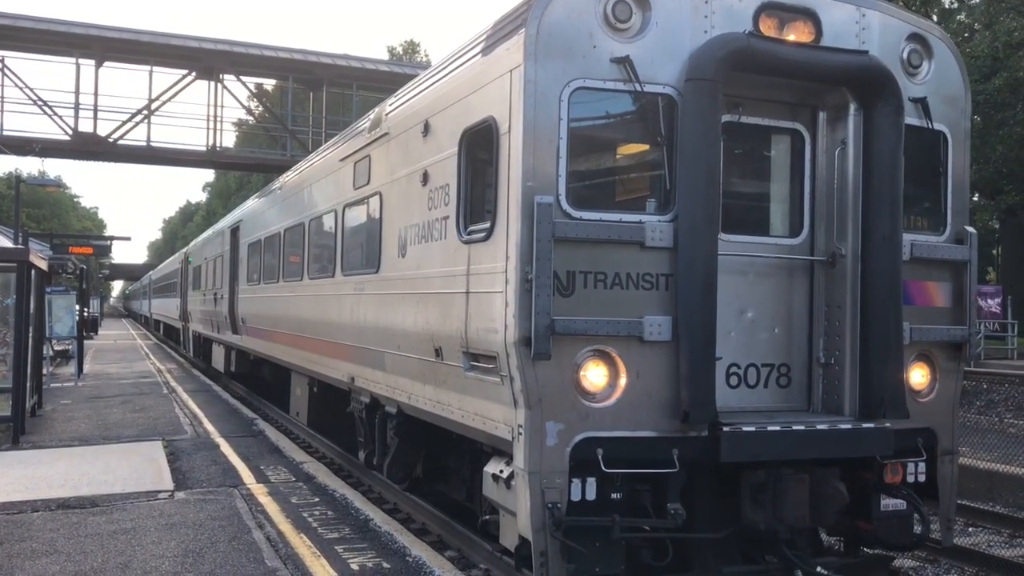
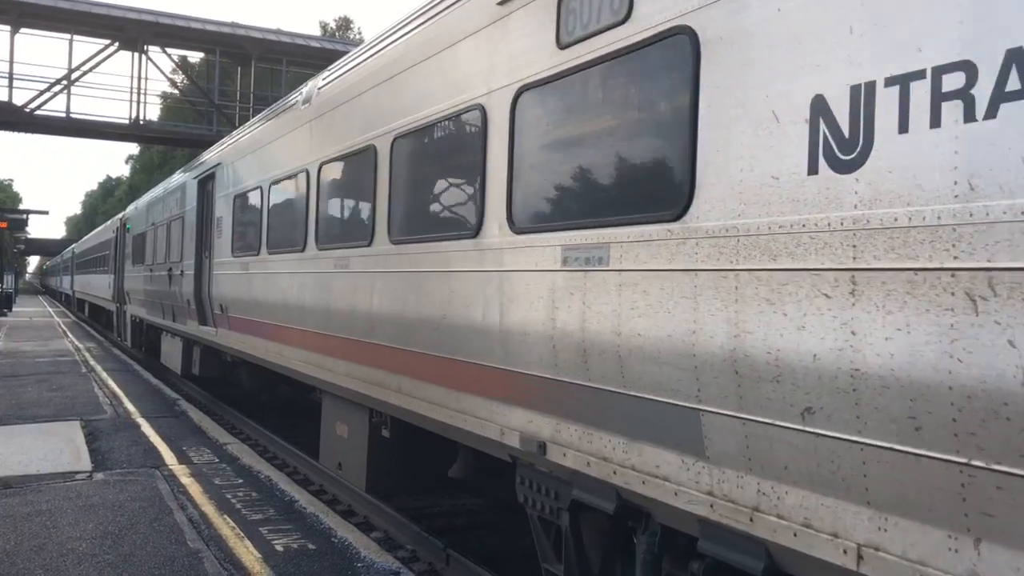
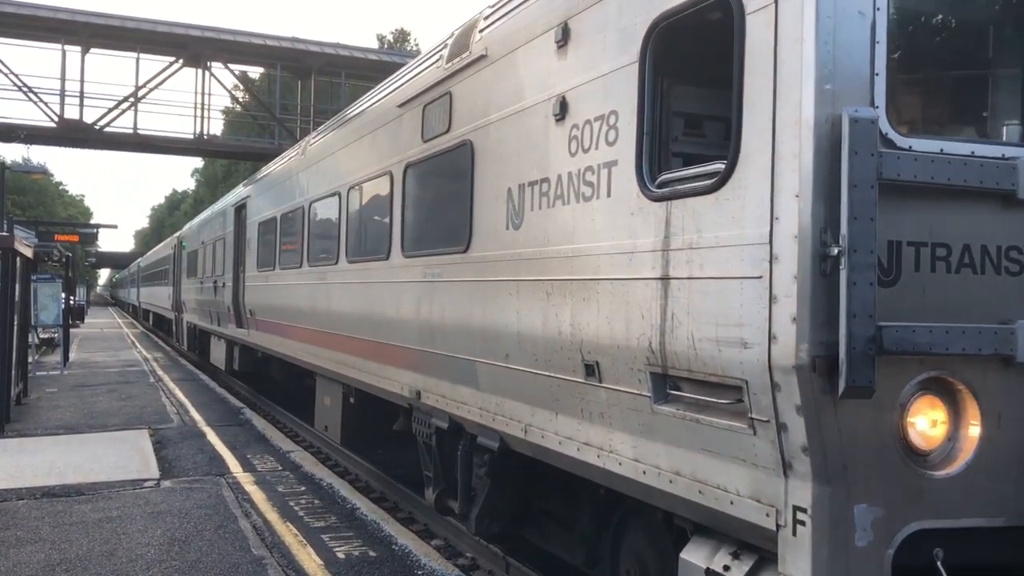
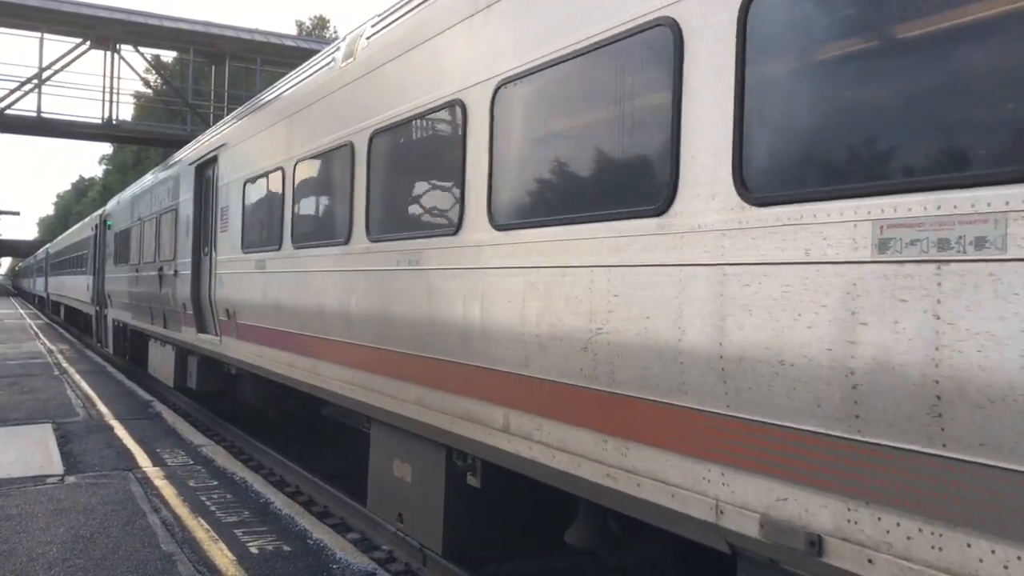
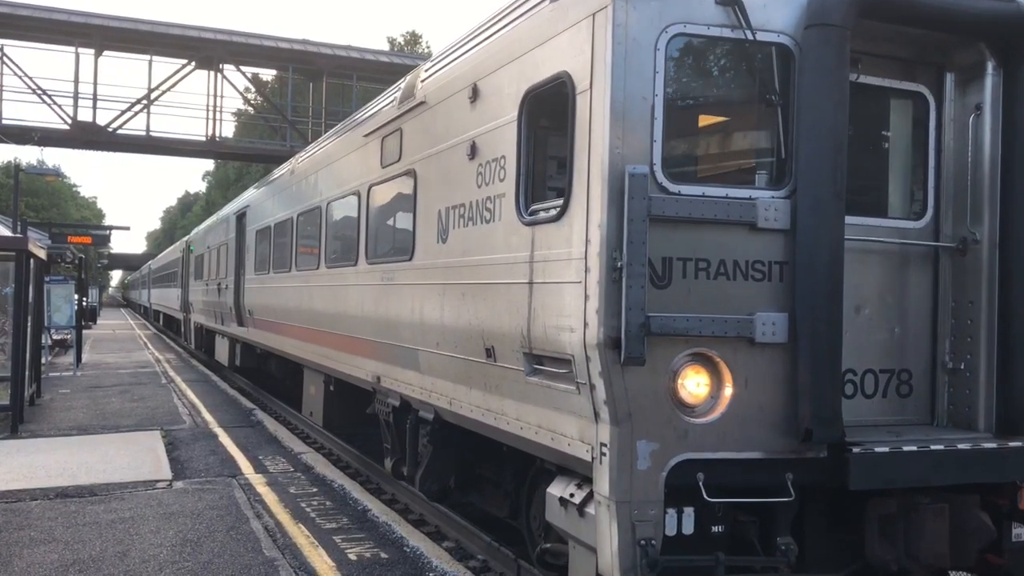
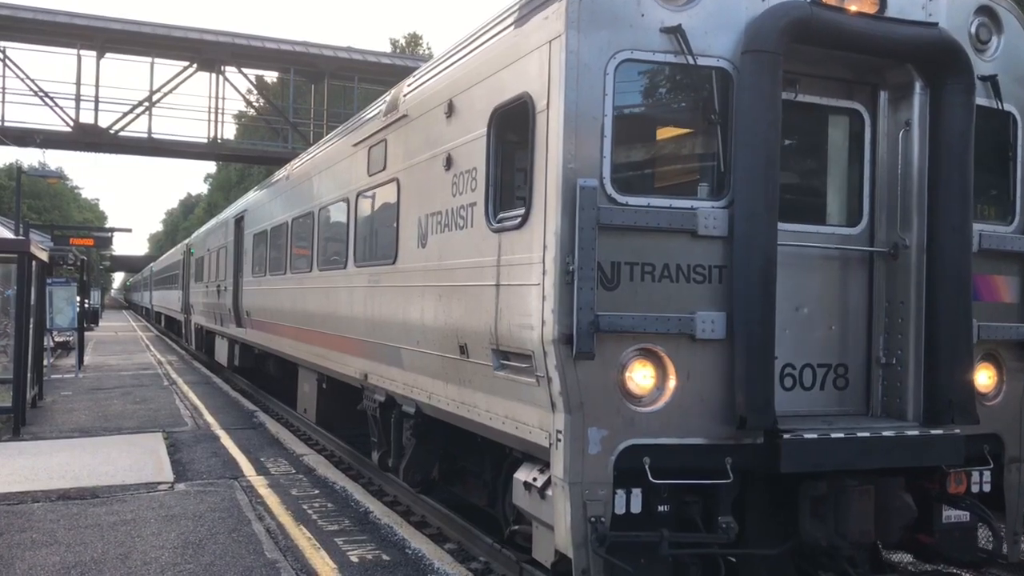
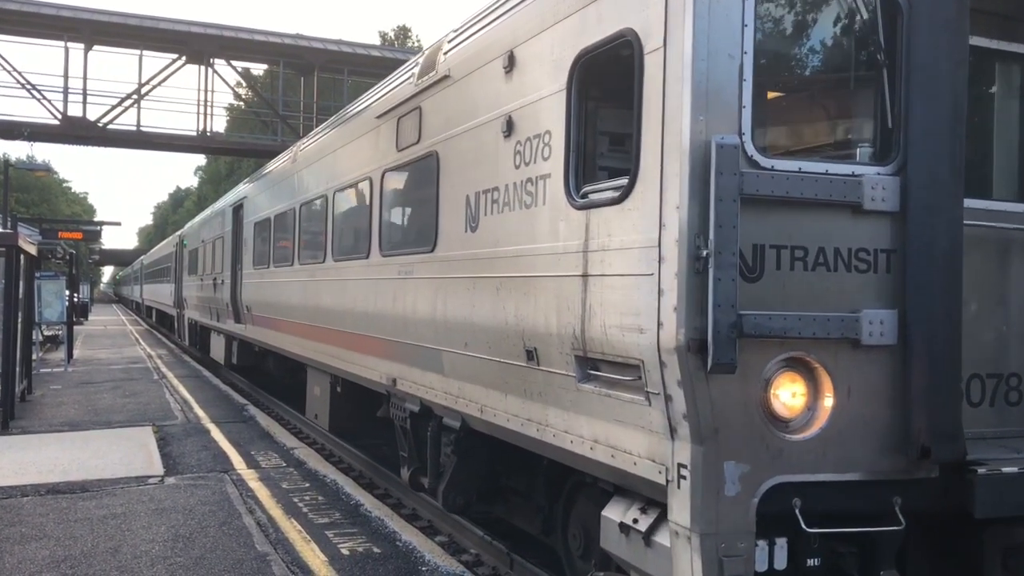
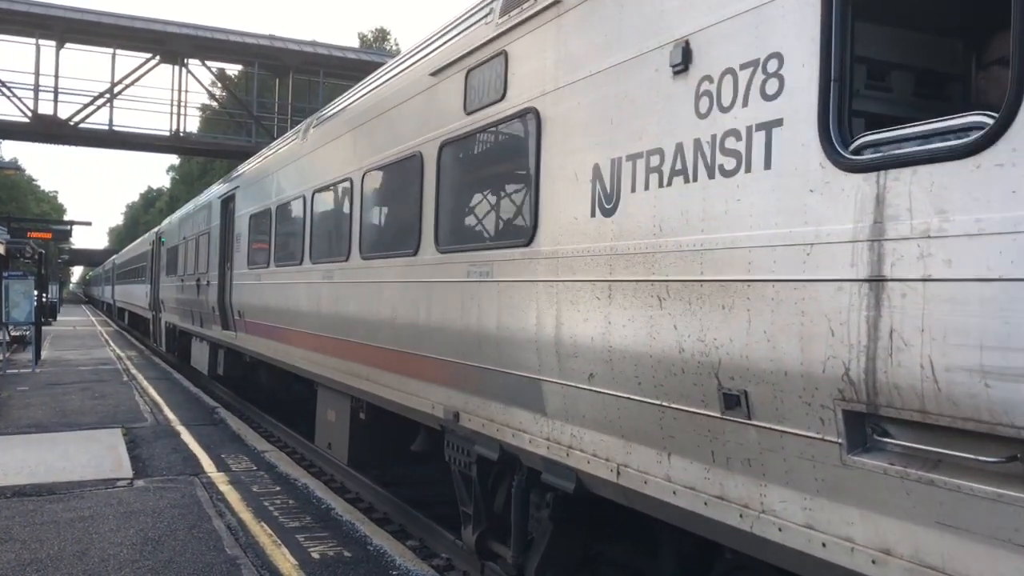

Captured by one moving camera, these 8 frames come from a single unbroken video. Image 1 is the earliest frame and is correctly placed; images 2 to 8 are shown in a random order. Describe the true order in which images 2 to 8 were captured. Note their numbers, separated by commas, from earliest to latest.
6, 5, 7, 3, 8, 2, 4
